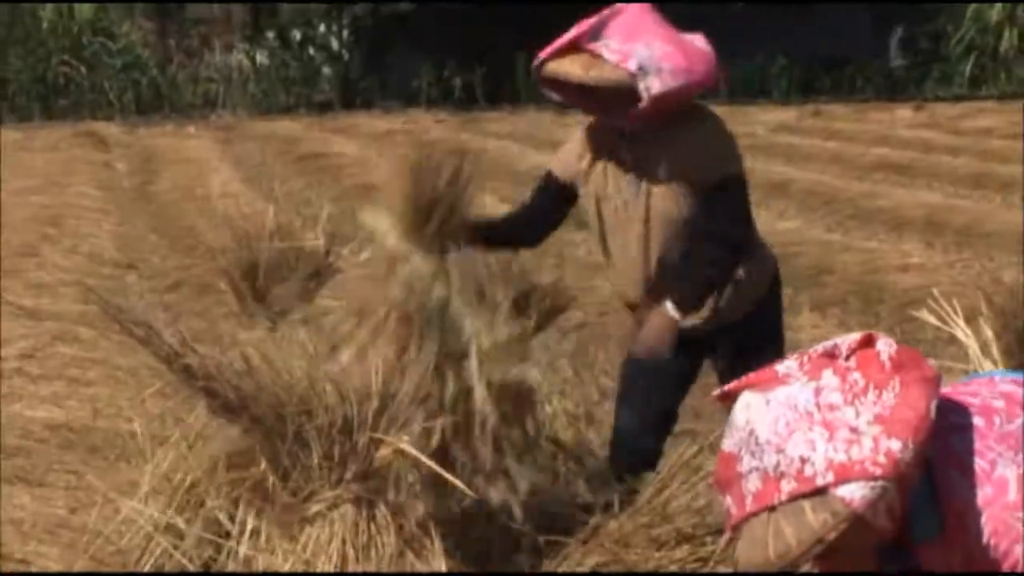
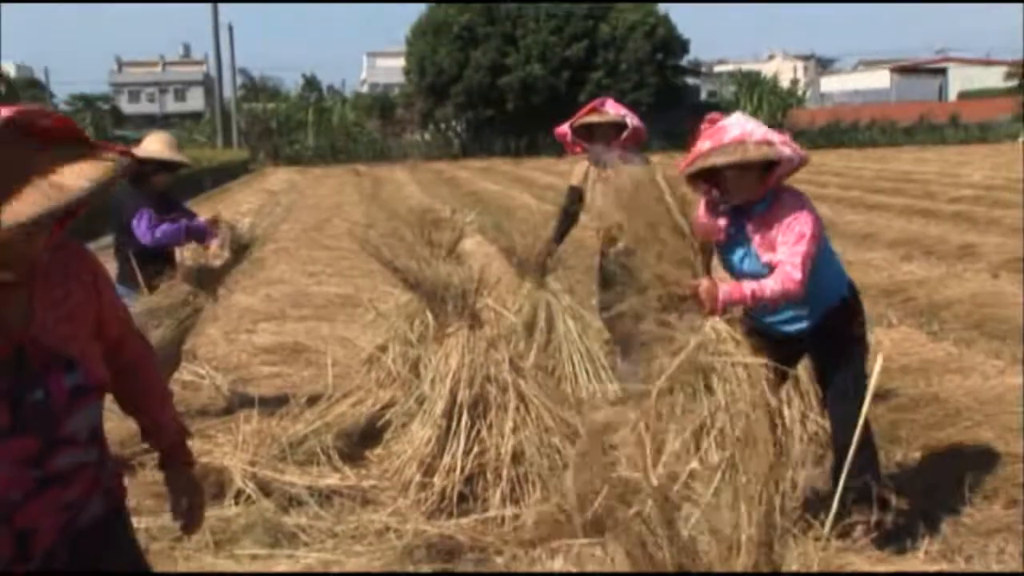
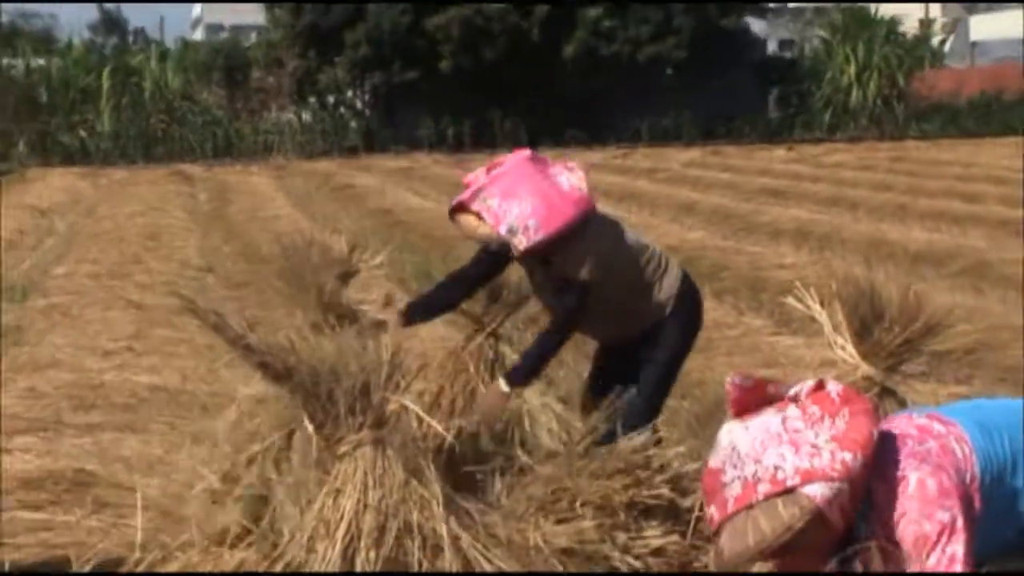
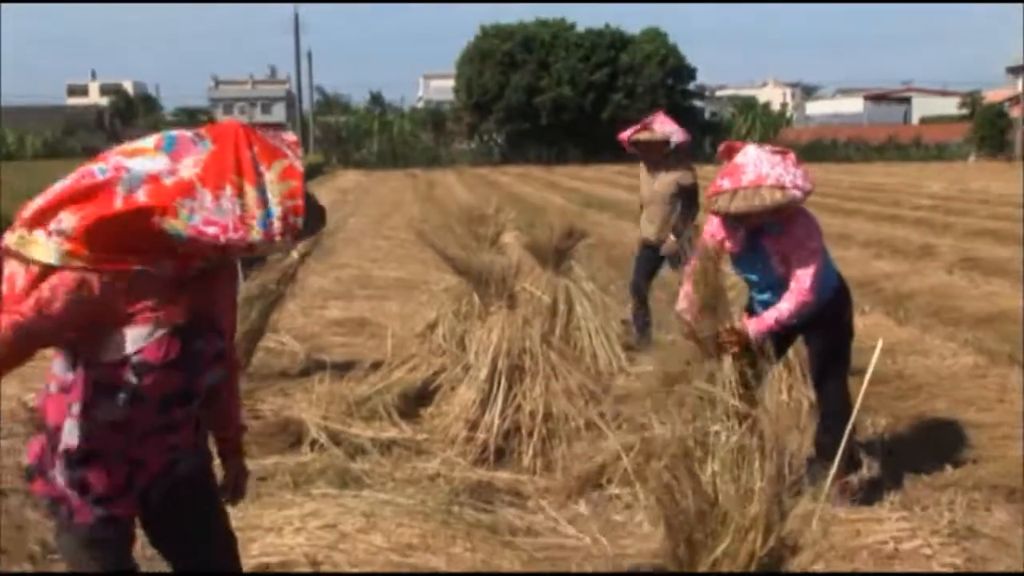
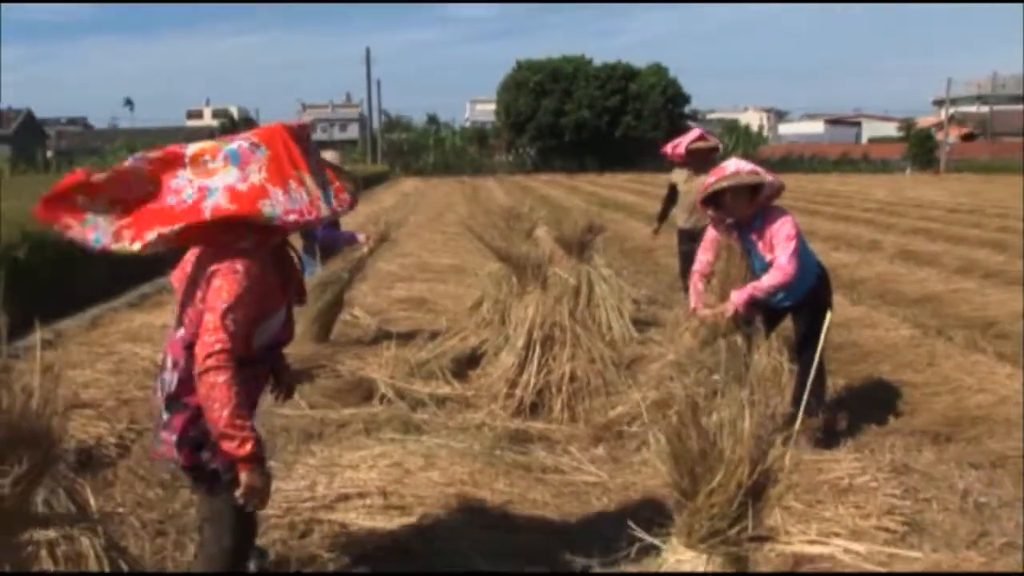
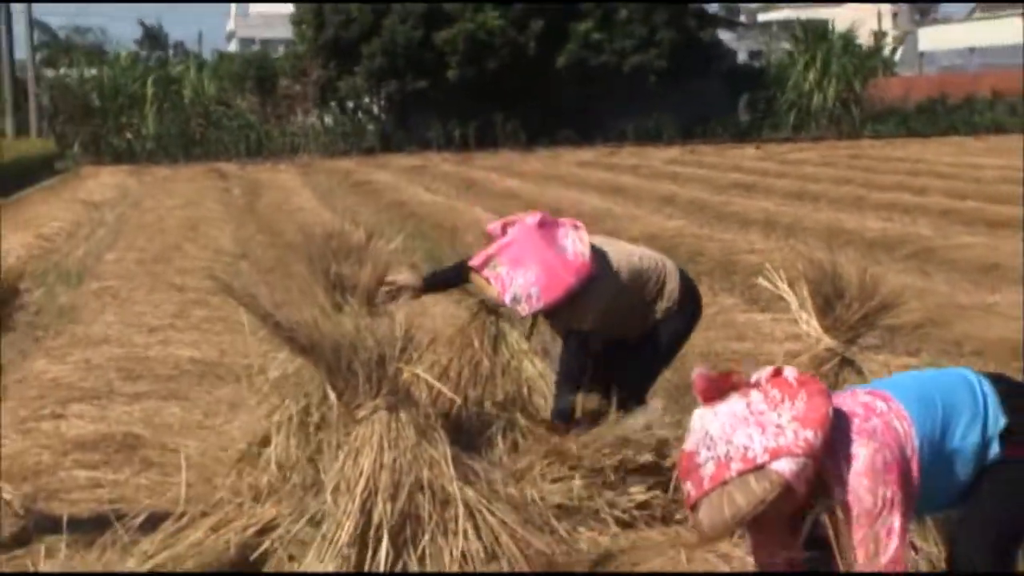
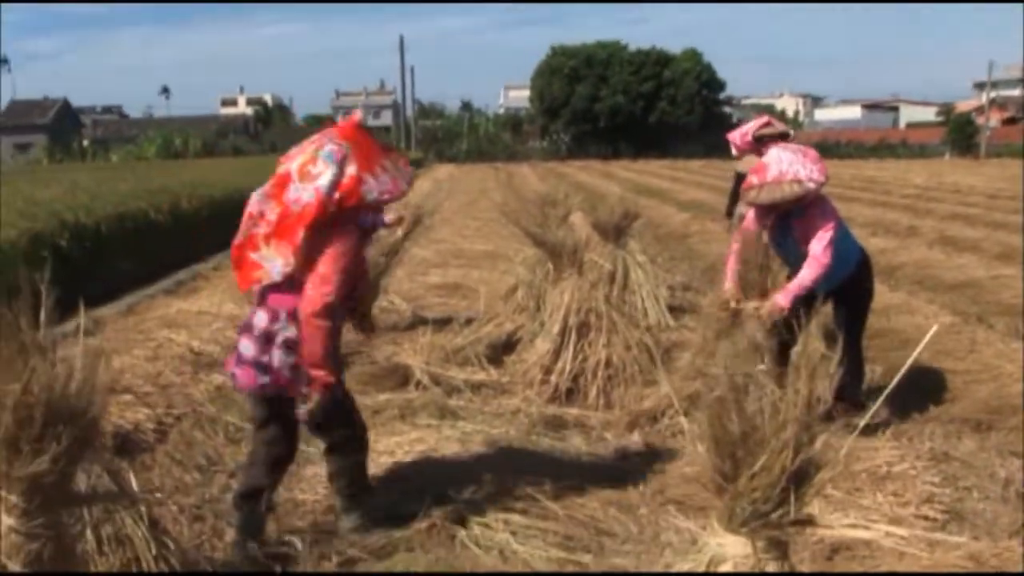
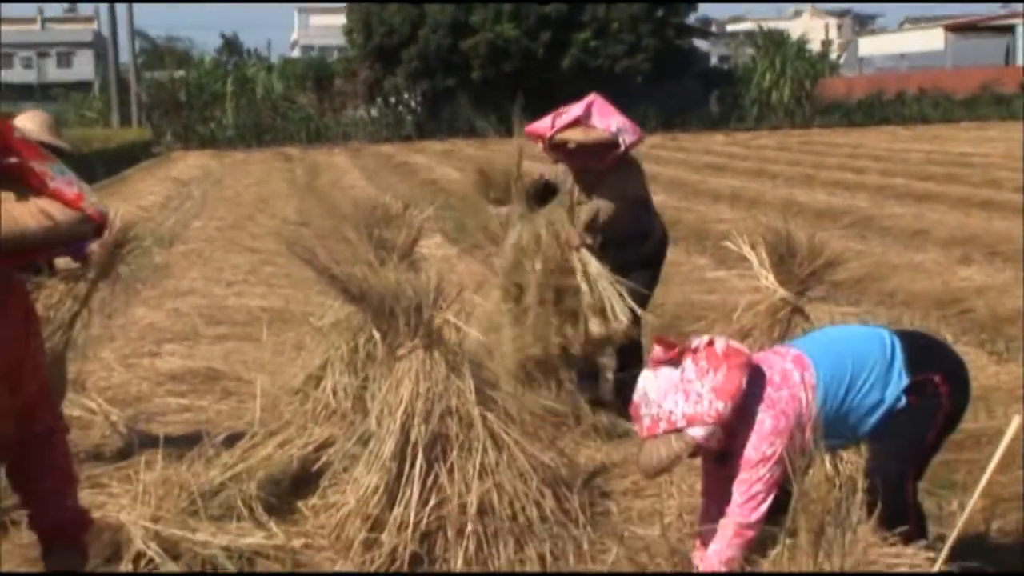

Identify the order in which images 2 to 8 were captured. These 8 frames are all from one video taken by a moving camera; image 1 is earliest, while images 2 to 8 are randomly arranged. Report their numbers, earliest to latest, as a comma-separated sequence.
3, 6, 8, 2, 4, 5, 7
